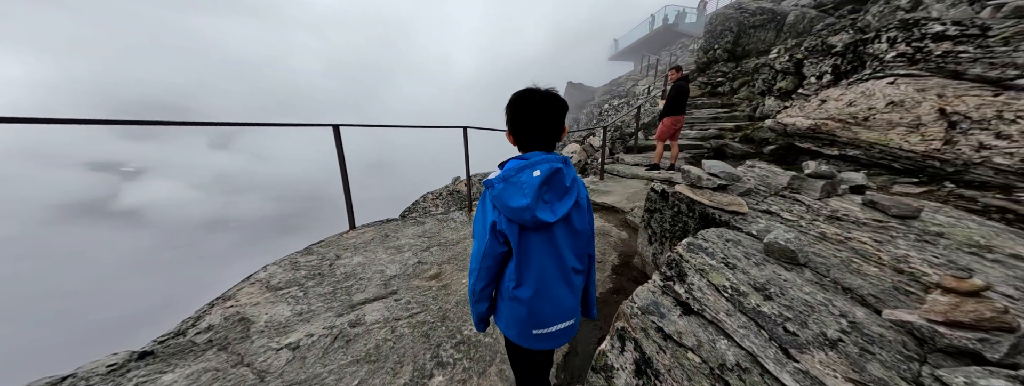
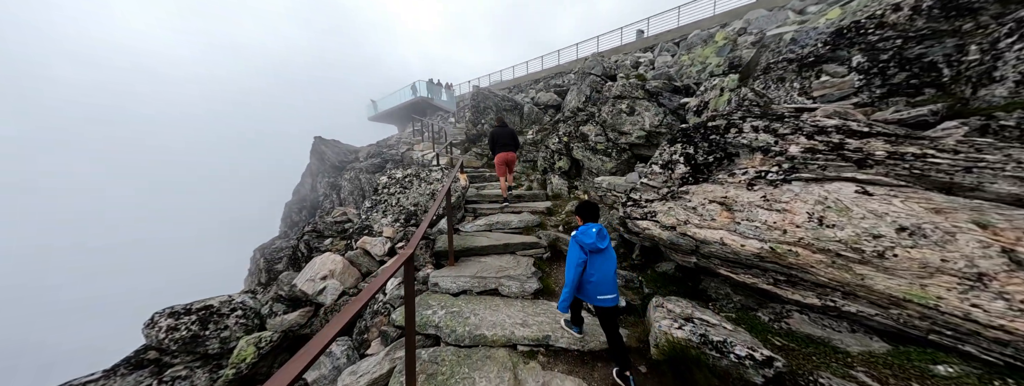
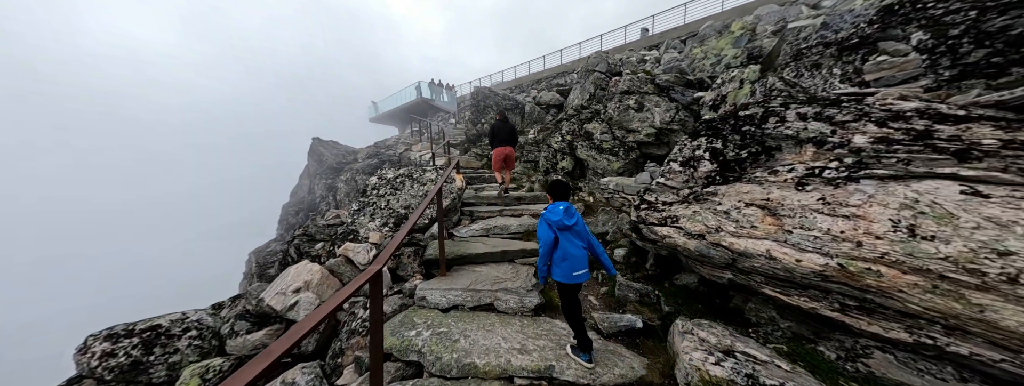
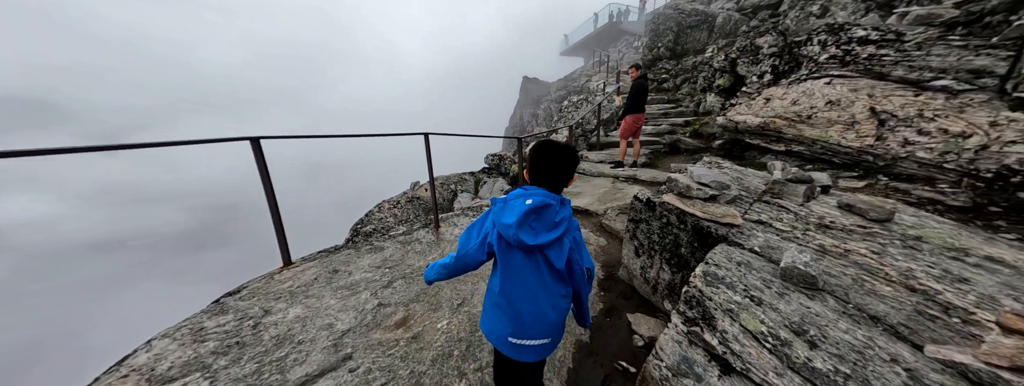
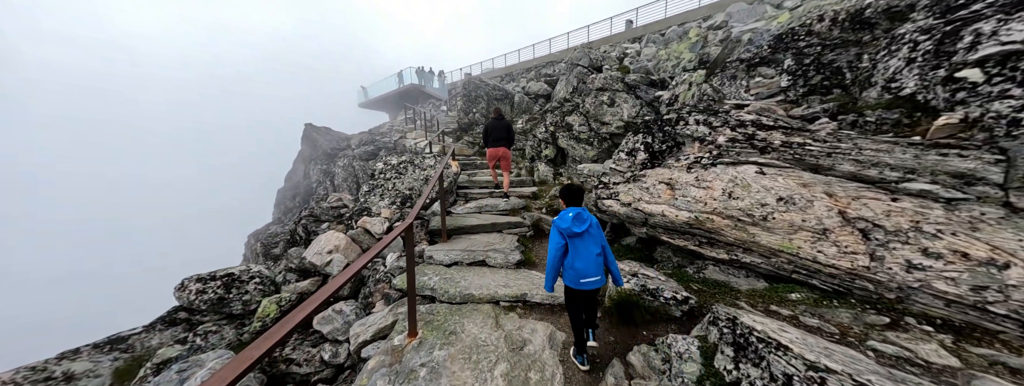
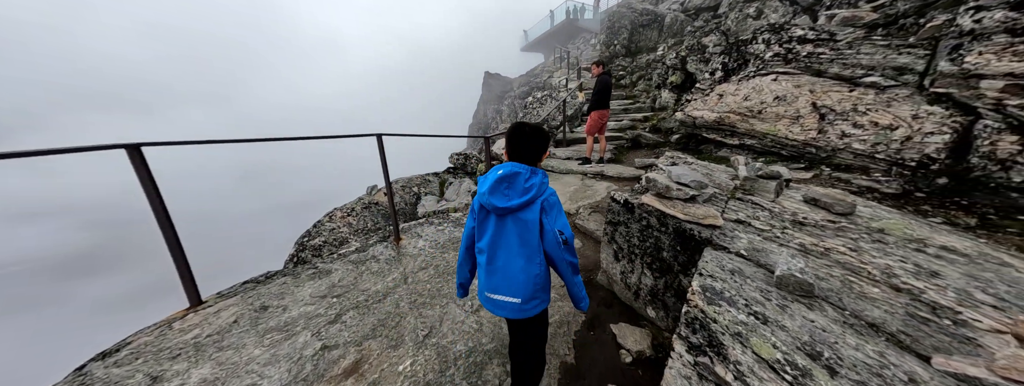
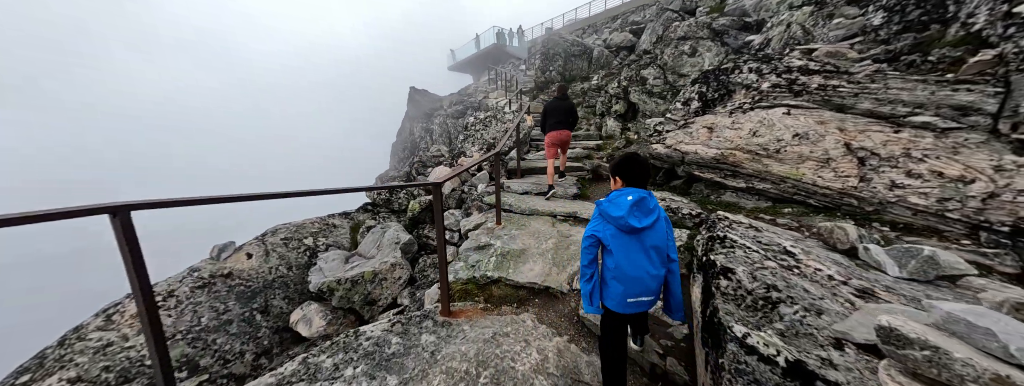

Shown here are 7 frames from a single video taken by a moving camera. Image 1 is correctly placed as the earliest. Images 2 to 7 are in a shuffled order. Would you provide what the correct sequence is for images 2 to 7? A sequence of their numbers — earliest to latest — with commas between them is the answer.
4, 6, 7, 5, 2, 3
